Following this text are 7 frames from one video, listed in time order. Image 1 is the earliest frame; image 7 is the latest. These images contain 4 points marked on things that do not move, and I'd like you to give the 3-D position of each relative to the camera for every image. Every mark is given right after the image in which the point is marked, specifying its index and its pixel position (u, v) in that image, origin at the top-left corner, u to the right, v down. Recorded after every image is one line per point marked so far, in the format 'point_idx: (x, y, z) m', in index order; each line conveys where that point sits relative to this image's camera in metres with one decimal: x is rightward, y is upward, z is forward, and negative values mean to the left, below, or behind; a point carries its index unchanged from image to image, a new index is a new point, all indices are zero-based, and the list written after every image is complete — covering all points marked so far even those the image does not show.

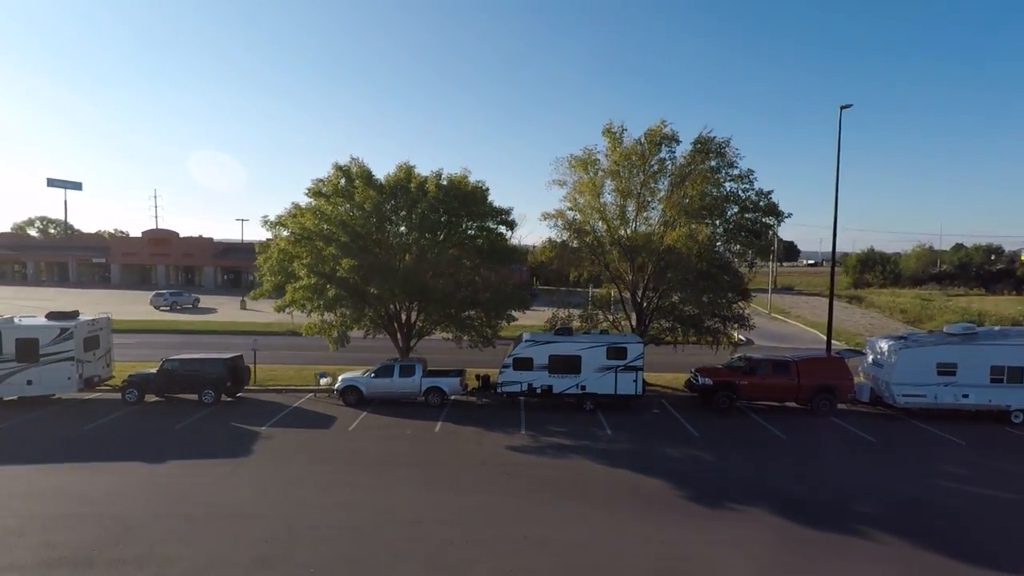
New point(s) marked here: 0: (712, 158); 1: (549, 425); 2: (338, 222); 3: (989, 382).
0: (+5.5, +3.3, +16.5) m
1: (+0.9, -3.2, +14.0) m
2: (-4.3, +1.4, +15.7) m
3: (+11.6, -2.3, +14.1) m
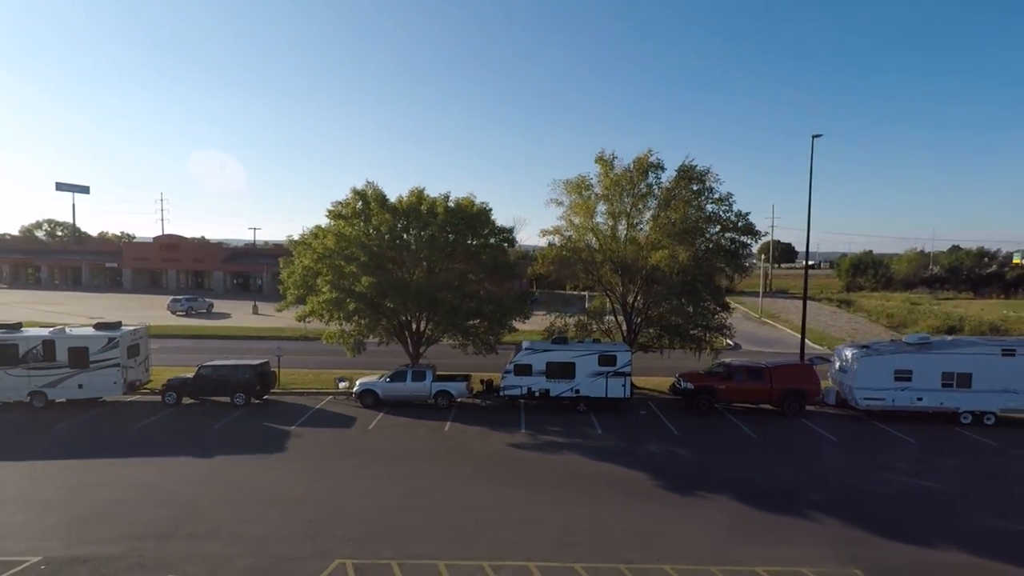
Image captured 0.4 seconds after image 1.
0: (+5.5, +2.9, +18.2) m
1: (+0.9, -3.6, +15.6) m
2: (-4.3, +1.0, +17.4) m
3: (+11.6, -2.6, +15.8) m
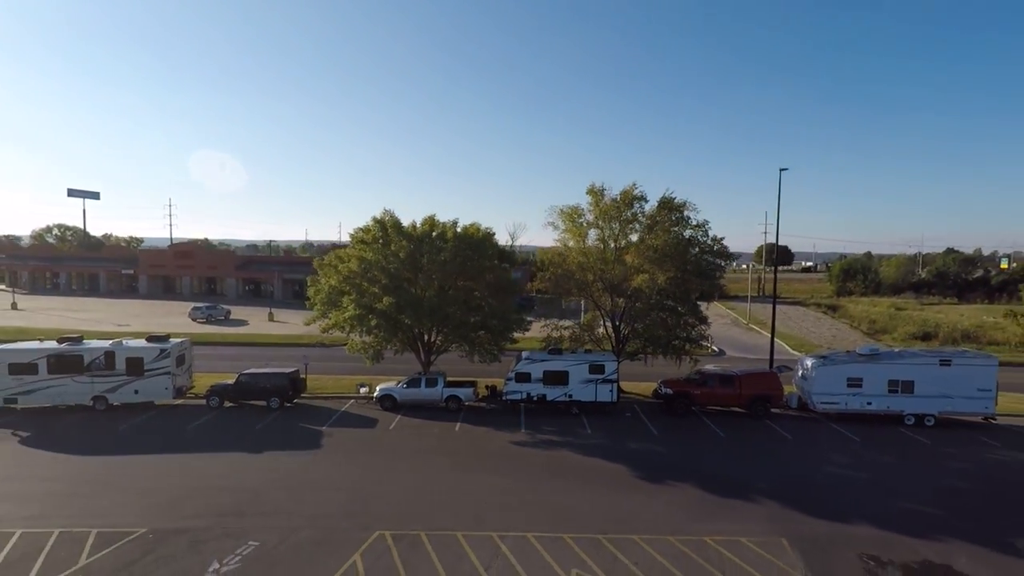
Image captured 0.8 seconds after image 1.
0: (+5.5, +2.3, +20.5) m
1: (+1.0, -4.2, +17.9) m
2: (-4.3, +0.5, +19.7) m
3: (+11.6, -3.2, +18.1) m
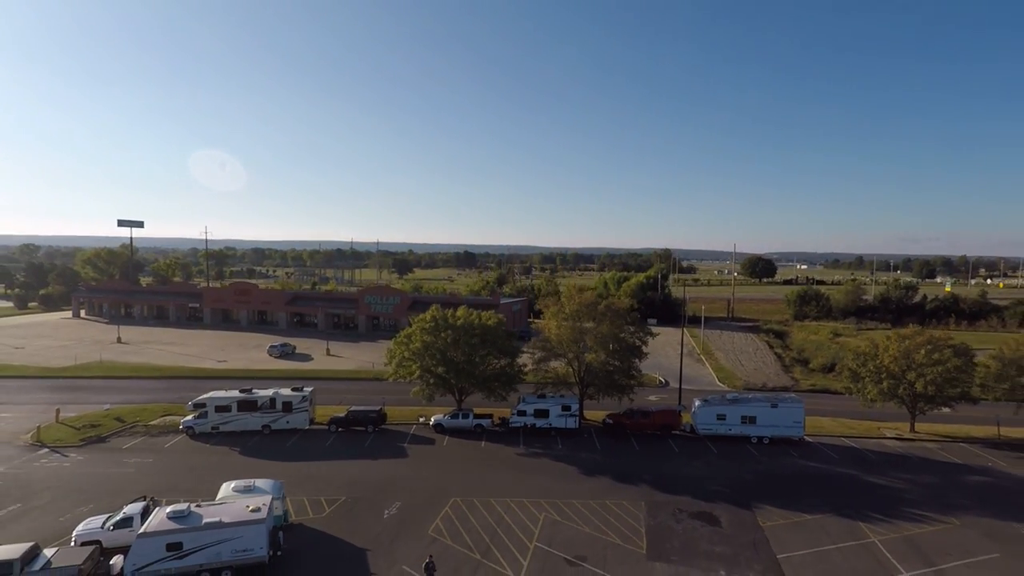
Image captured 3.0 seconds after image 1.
0: (+5.7, -1.4, +32.4) m
1: (+1.1, -7.9, +29.9) m
2: (-4.1, -3.2, +31.6) m
3: (+11.8, -6.9, +30.0) m
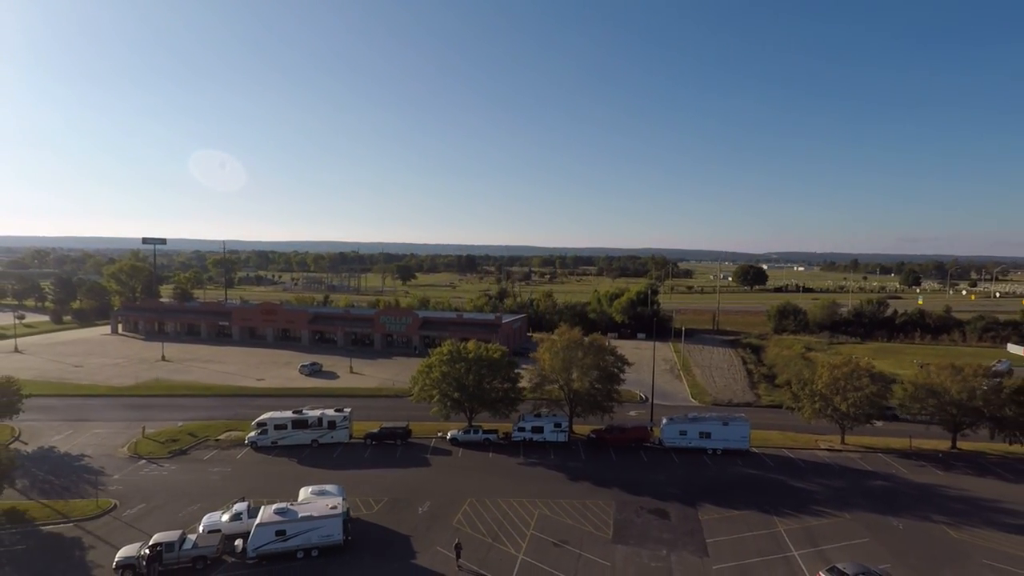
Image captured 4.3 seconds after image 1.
0: (+5.8, -3.9, +39.5) m
1: (+1.2, -10.5, +37.0) m
2: (-4.0, -5.8, +38.7) m
3: (+11.9, -9.5, +37.1) m
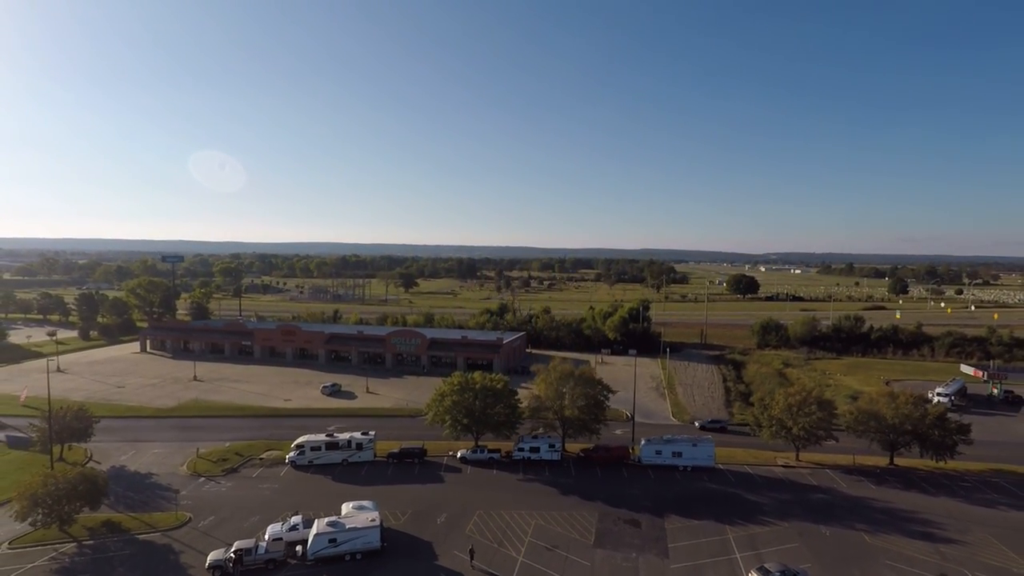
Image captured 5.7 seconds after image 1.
0: (+5.8, -7.0, +46.0) m
1: (+1.3, -13.5, +43.5) m
2: (-4.0, -8.9, +45.2) m
3: (+12.0, -12.5, +43.6) m
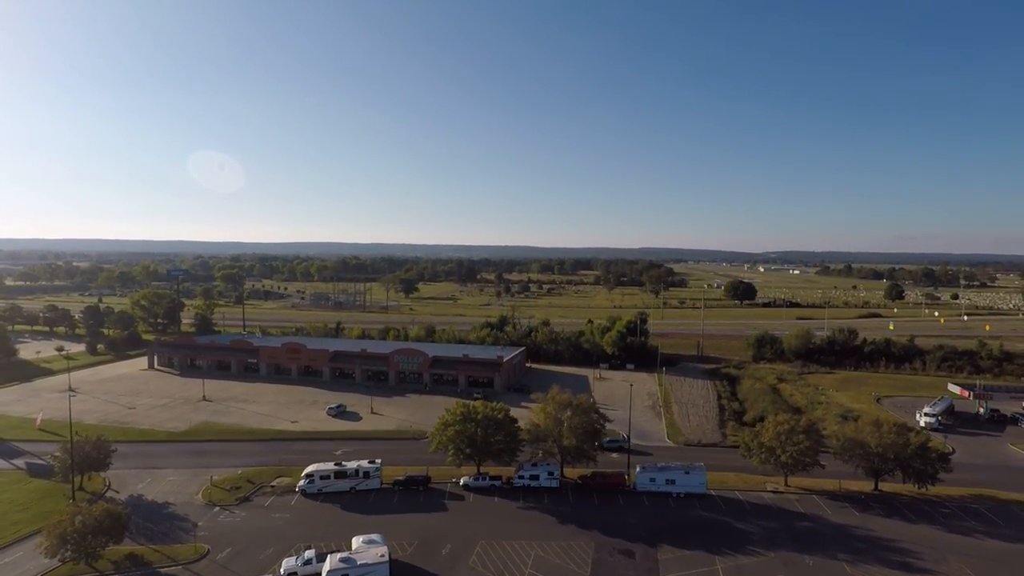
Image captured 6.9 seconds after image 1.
0: (+5.9, -9.7, +48.0) m
1: (+1.3, -16.3, +45.4) m
2: (-3.9, -11.7, +47.1) m
3: (+12.0, -15.2, +45.6) m
